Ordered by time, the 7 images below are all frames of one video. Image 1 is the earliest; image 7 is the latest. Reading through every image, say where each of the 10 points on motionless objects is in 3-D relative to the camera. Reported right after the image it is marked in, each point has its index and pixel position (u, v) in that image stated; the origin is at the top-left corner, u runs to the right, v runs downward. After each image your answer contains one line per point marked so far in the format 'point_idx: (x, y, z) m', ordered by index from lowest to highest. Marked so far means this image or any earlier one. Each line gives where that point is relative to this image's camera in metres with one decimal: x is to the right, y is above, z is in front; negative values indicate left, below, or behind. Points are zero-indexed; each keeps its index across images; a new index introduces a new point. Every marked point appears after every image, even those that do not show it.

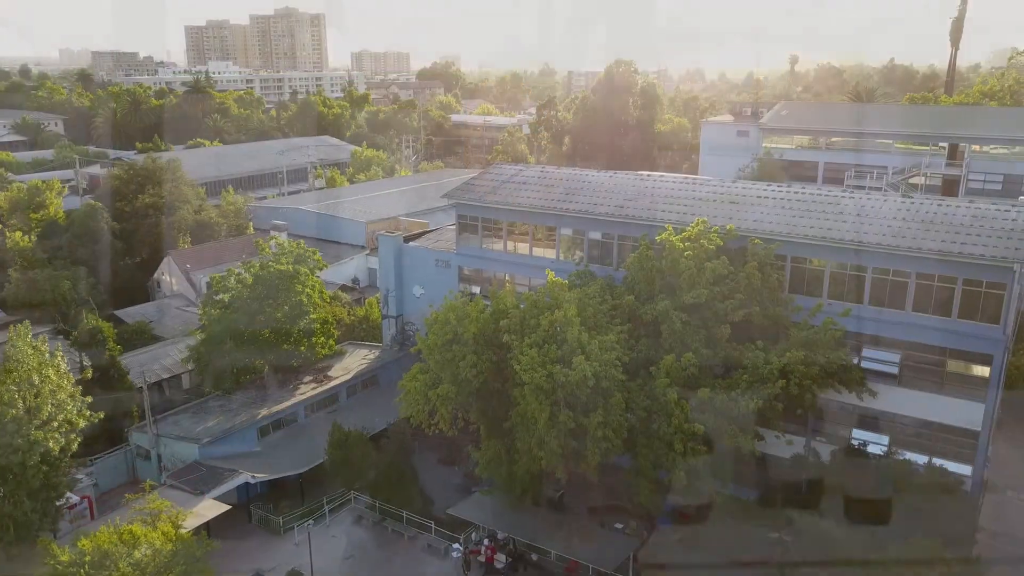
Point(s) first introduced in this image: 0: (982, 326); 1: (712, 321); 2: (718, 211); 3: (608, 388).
0: (+10.2, -0.8, +16.6) m
1: (+4.4, -0.7, +16.8) m
2: (+5.2, +2.0, +19.5) m
3: (+1.9, -2.0, +15.6) m
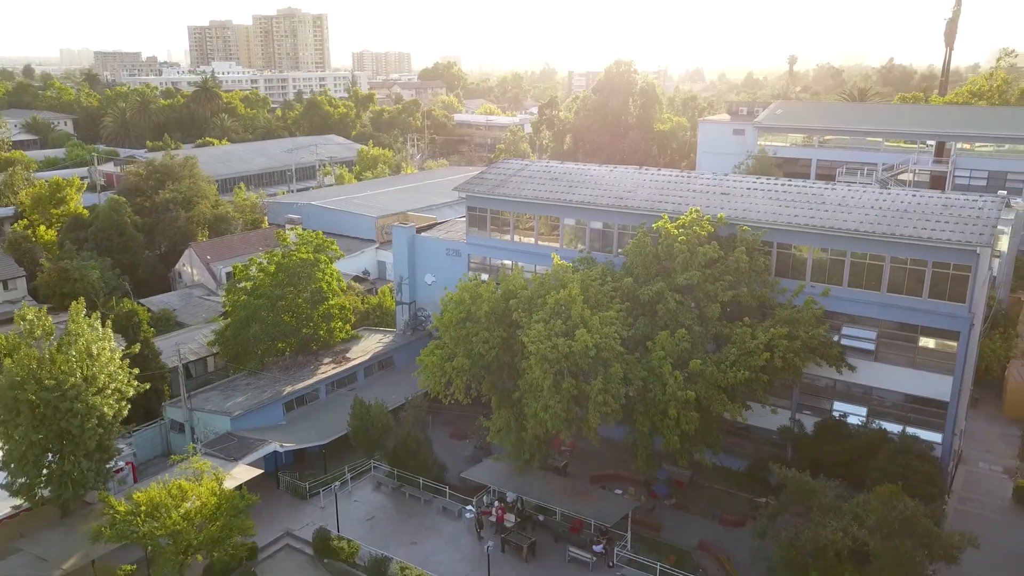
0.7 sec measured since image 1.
0: (+10.4, -0.4, +18.2) m
1: (+4.6, -0.3, +18.4) m
2: (+5.4, +2.4, +21.1) m
3: (+2.1, -1.6, +17.1) m
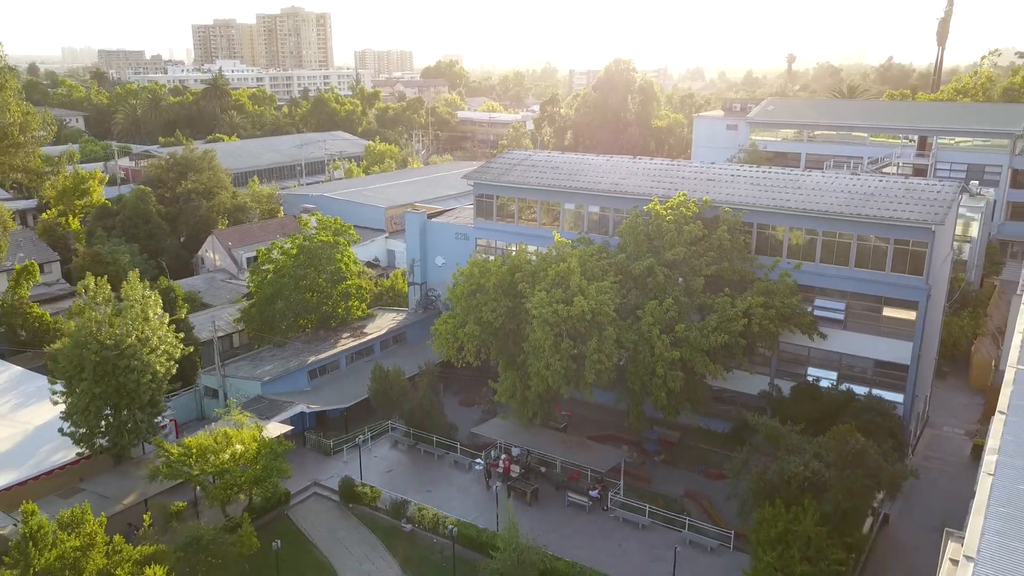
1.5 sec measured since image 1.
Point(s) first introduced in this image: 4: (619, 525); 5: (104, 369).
0: (+10.5, +0.3, +20.3) m
1: (+4.7, +0.3, +20.5) m
2: (+5.6, +3.0, +23.2) m
3: (+2.3, -0.9, +19.2) m
4: (+2.6, -5.8, +18.5) m
5: (-9.7, -1.9, +18.2) m
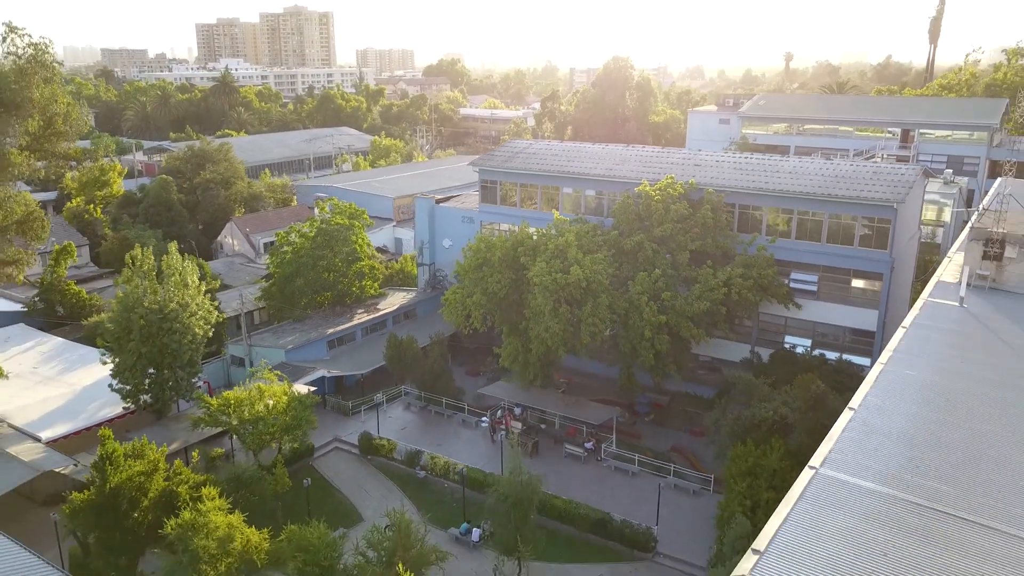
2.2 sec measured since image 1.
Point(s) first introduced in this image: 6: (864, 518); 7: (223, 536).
0: (+10.6, +1.1, +22.4) m
1: (+4.8, +1.1, +22.6) m
2: (+5.7, +3.8, +25.3) m
3: (+2.3, -0.1, +21.3) m
4: (+2.7, -5.0, +20.6) m
5: (-9.6, -1.1, +20.4) m
6: (+2.9, -1.9, +6.2) m
7: (-5.2, -4.4, +13.7) m
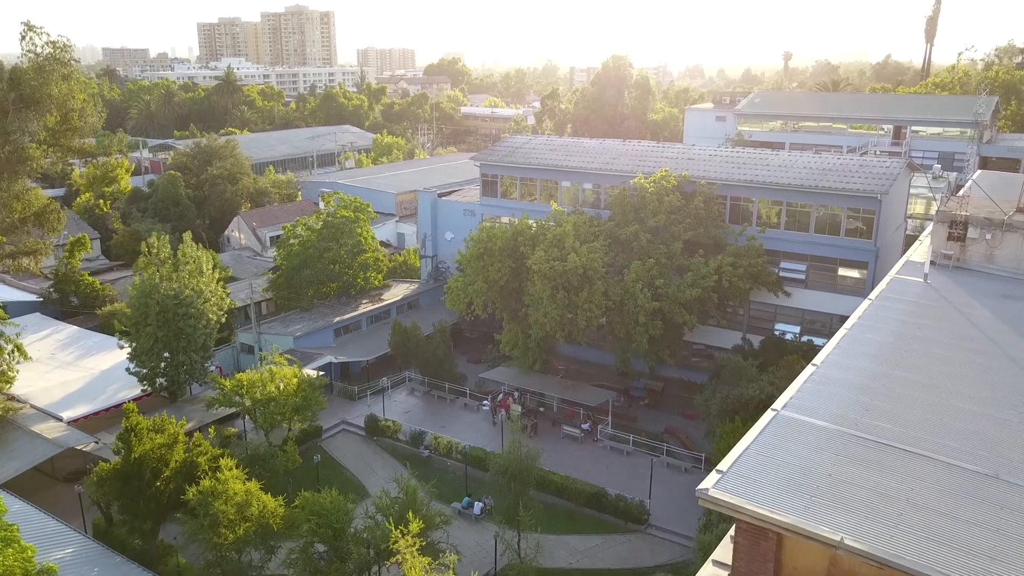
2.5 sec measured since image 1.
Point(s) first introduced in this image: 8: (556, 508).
0: (+10.6, +1.4, +23.3) m
1: (+4.8, +1.5, +23.5) m
2: (+5.7, +4.2, +26.2) m
3: (+2.3, +0.2, +22.3) m
4: (+2.7, -4.6, +21.5) m
5: (-9.6, -0.8, +21.3) m
6: (+2.9, -1.5, +7.1) m
7: (-5.2, -4.1, +14.6) m
8: (+1.1, -5.4, +19.0) m
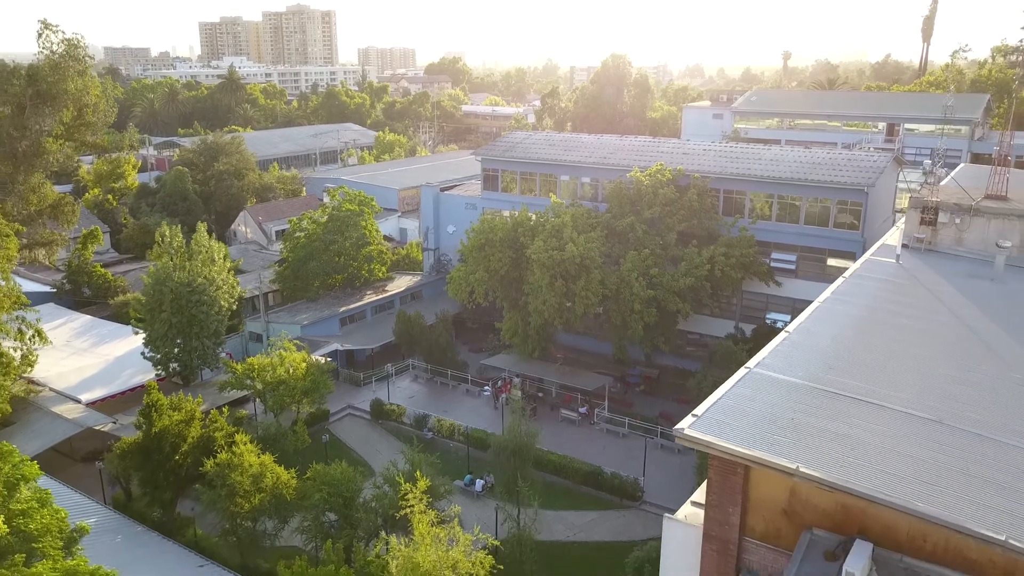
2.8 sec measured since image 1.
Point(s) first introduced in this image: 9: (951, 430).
0: (+10.6, +1.7, +24.2) m
1: (+4.8, +1.8, +24.4) m
2: (+5.7, +4.5, +27.1) m
3: (+2.4, +0.6, +23.1) m
4: (+2.7, -4.3, +22.4) m
5: (-9.6, -0.5, +22.2) m
6: (+2.9, -1.2, +8.0) m
7: (-5.2, -3.7, +15.5) m
8: (+1.1, -5.1, +19.9) m
9: (+4.3, -1.4, +7.5) m
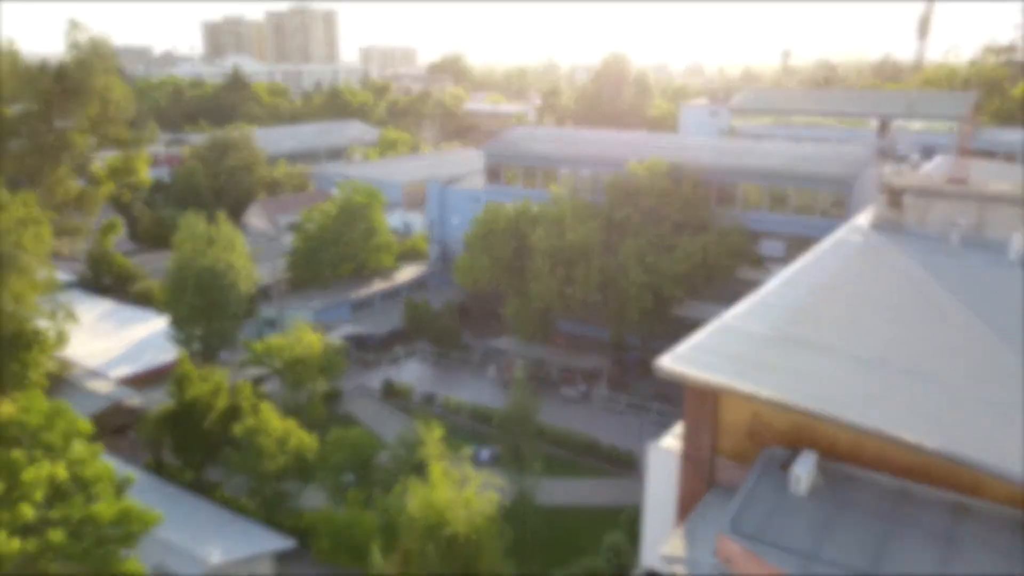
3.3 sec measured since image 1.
0: (+10.7, +2.2, +25.5) m
1: (+4.9, +2.3, +25.7) m
2: (+5.8, +5.0, +28.4) m
3: (+2.5, +1.1, +24.5) m
4: (+2.8, -3.8, +23.8) m
5: (-9.5, 0.0, +23.5) m
6: (+3.0, -0.7, +9.3) m
7: (-5.1, -3.3, +16.8) m
8: (+1.2, -4.6, +21.2) m
9: (+4.4, -0.9, +8.9) m
